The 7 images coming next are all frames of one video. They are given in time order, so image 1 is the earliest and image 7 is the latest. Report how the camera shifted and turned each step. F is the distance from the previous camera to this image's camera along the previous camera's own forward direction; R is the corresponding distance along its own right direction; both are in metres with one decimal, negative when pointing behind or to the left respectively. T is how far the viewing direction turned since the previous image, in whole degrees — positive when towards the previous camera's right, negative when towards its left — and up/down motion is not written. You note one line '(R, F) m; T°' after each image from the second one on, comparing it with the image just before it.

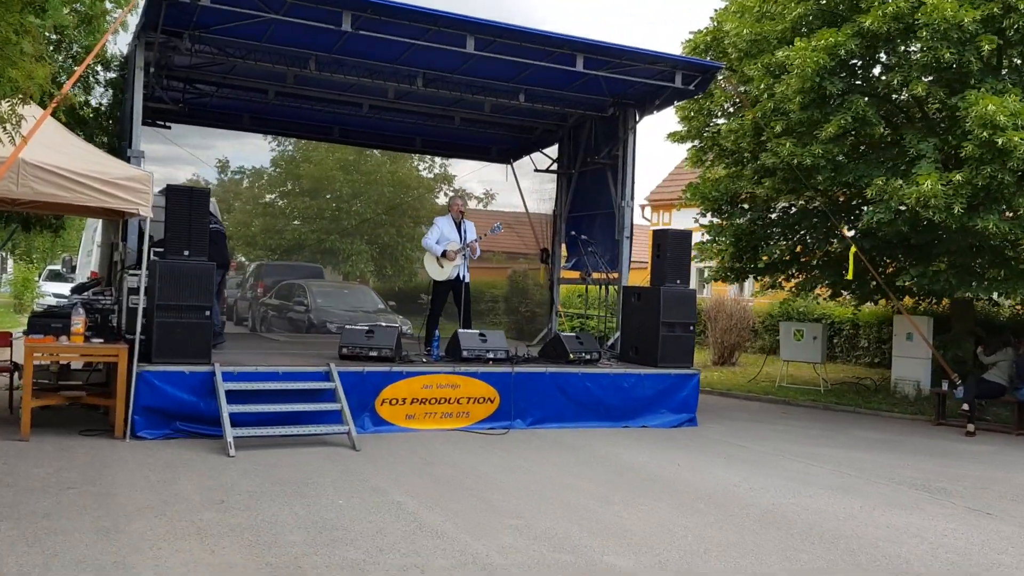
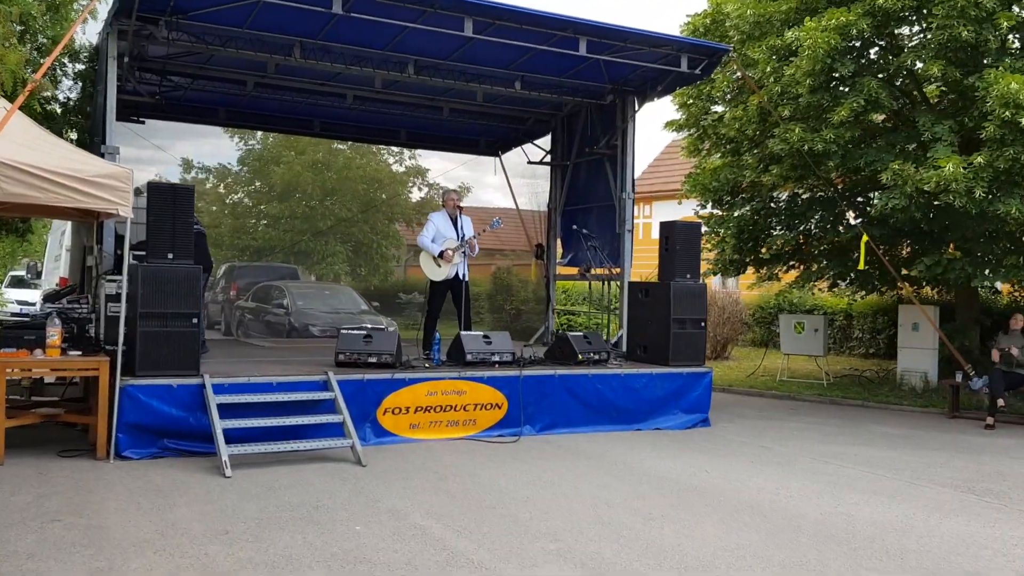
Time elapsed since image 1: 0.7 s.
(-0.3, +0.4) m; +2°
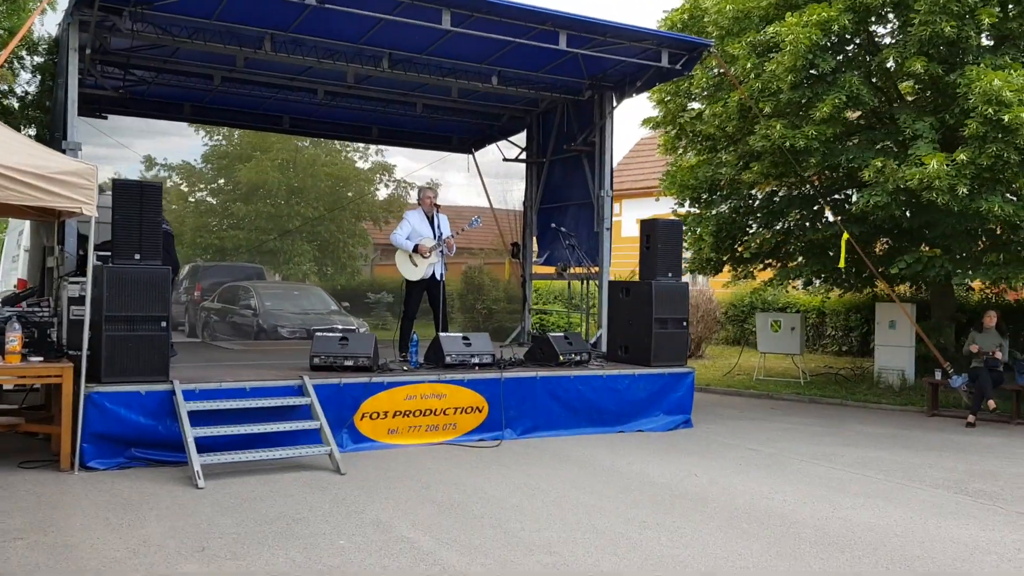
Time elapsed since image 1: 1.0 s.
(-0.1, +0.2) m; +2°
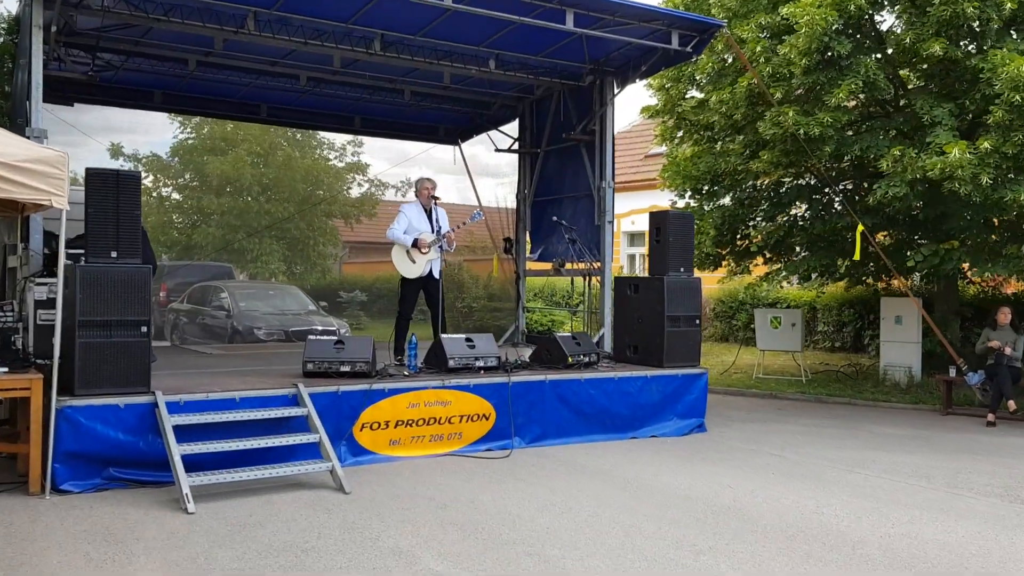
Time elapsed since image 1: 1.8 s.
(-0.3, +0.5) m; +2°
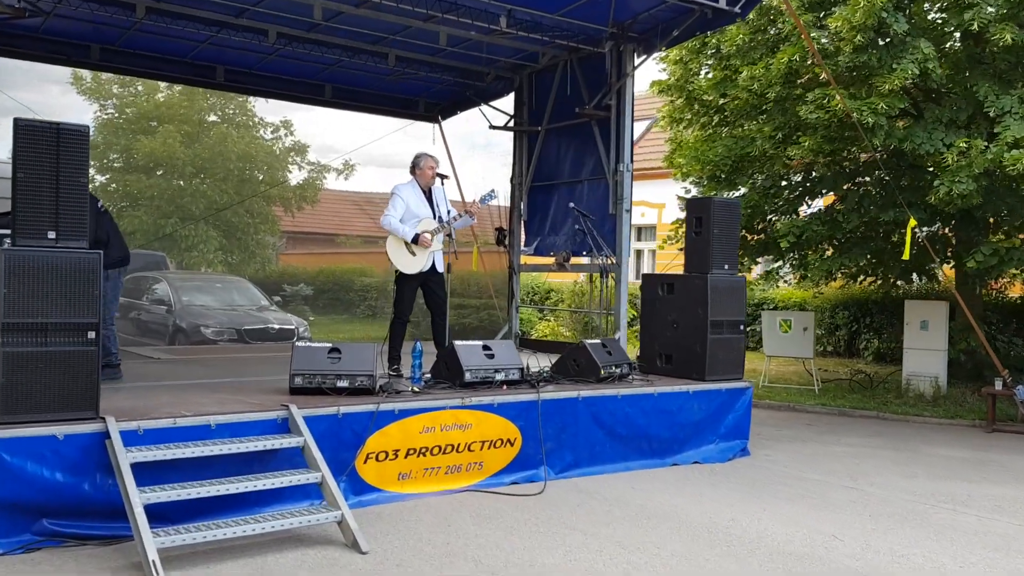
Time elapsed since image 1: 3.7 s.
(-0.7, +1.1) m; +5°
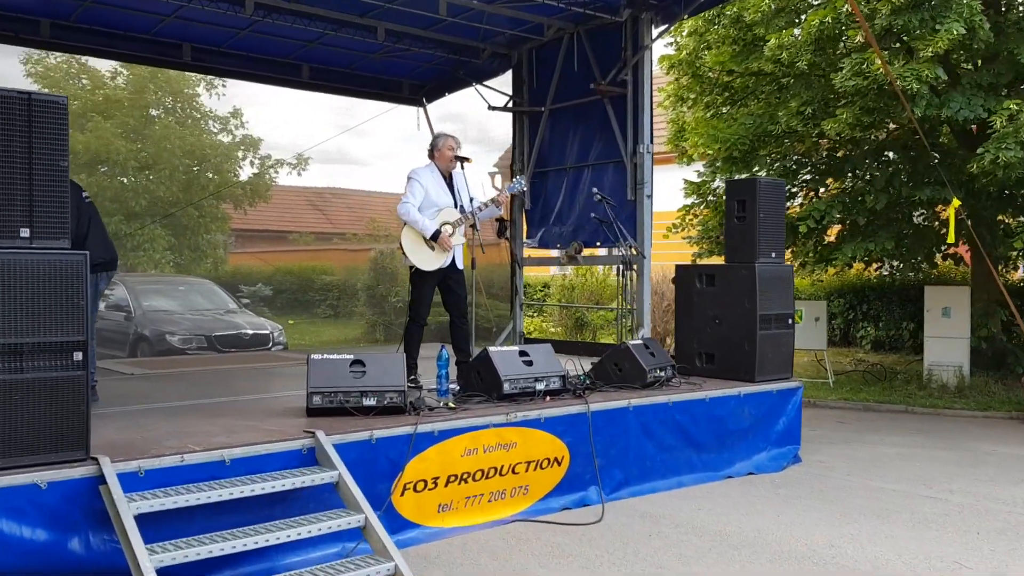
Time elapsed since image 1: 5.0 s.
(-0.5, +0.7) m; +4°
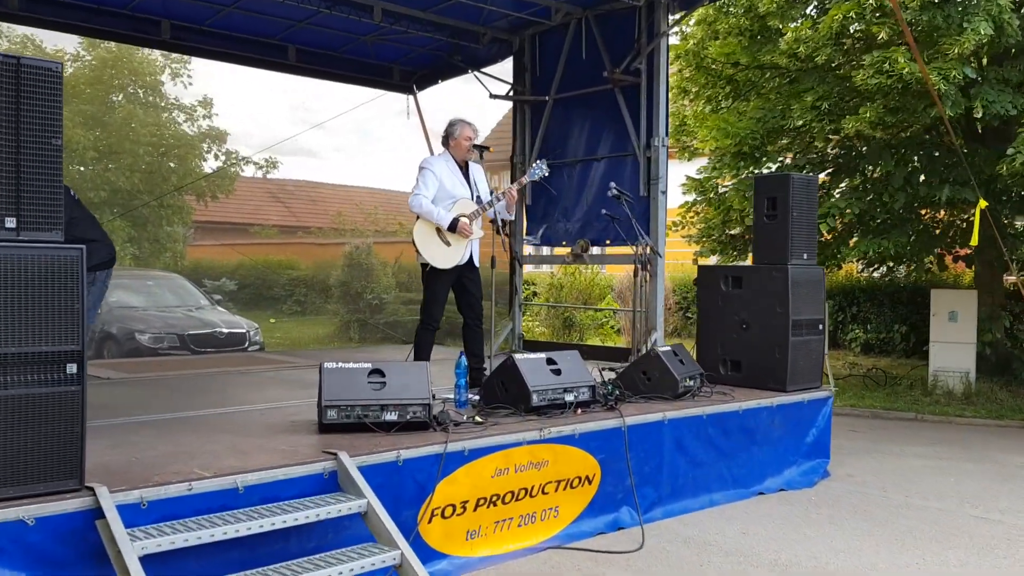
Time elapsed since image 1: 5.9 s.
(-0.4, +0.4) m; +3°
